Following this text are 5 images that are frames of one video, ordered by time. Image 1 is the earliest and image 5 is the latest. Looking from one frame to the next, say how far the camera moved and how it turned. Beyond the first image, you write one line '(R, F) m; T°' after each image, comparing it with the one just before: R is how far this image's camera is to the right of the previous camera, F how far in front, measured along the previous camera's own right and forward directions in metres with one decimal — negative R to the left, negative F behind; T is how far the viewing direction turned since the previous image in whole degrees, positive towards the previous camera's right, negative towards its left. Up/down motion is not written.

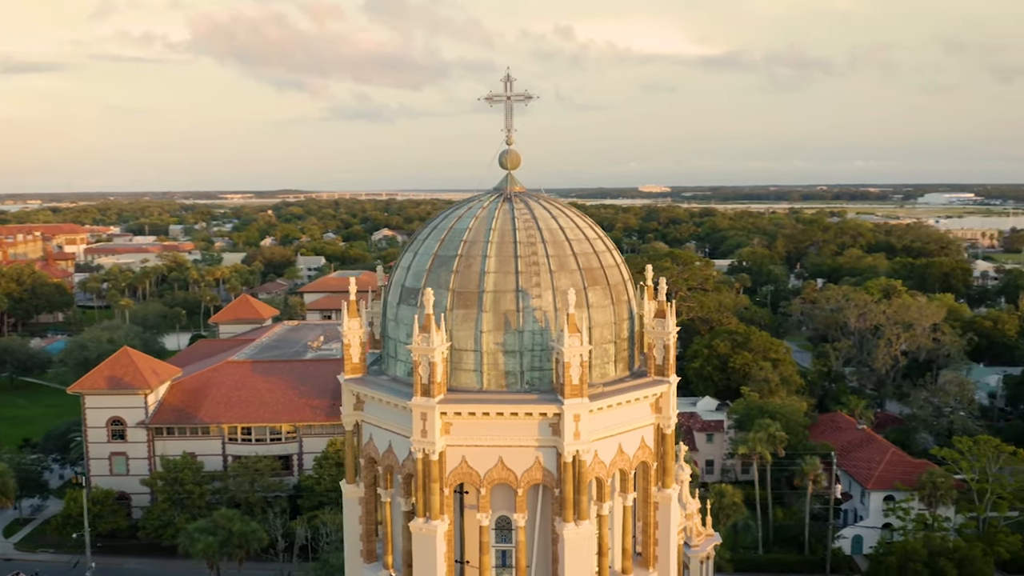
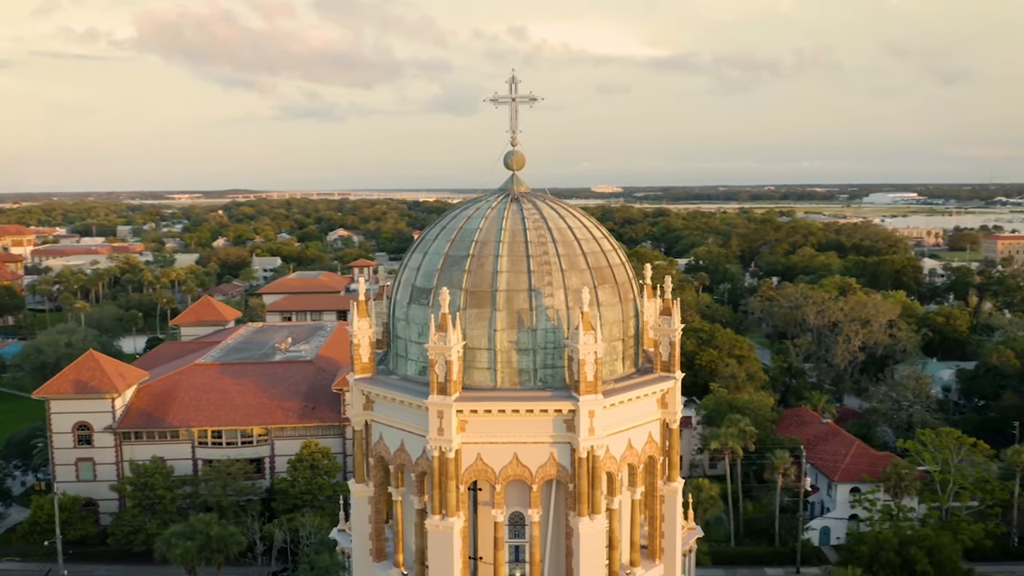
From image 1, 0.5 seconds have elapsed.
(-1.1, -0.2) m; +3°
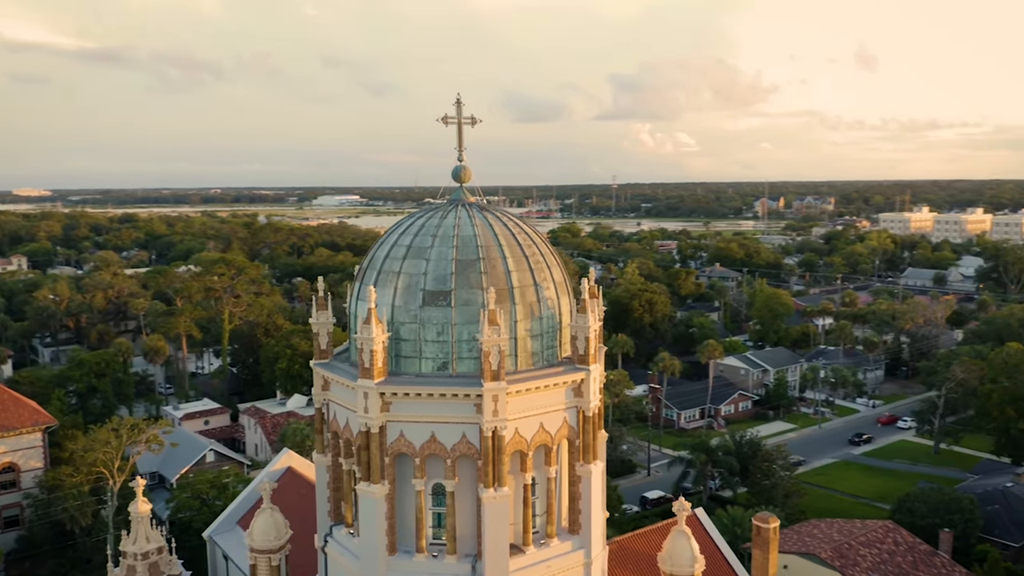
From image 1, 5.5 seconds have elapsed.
(-10.9, +1.1) m; +36°
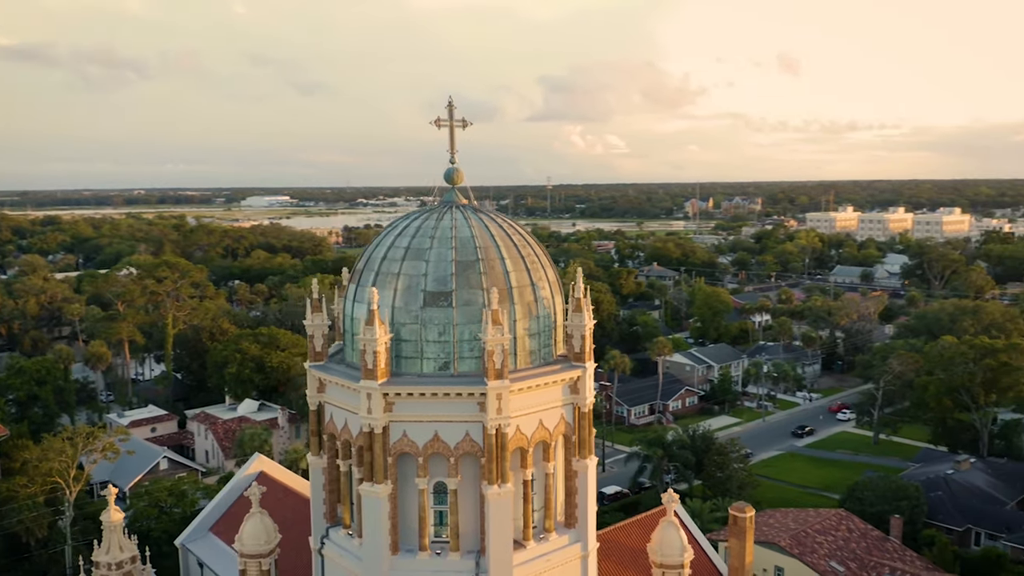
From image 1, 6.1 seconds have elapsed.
(-1.4, -0.3) m; +5°
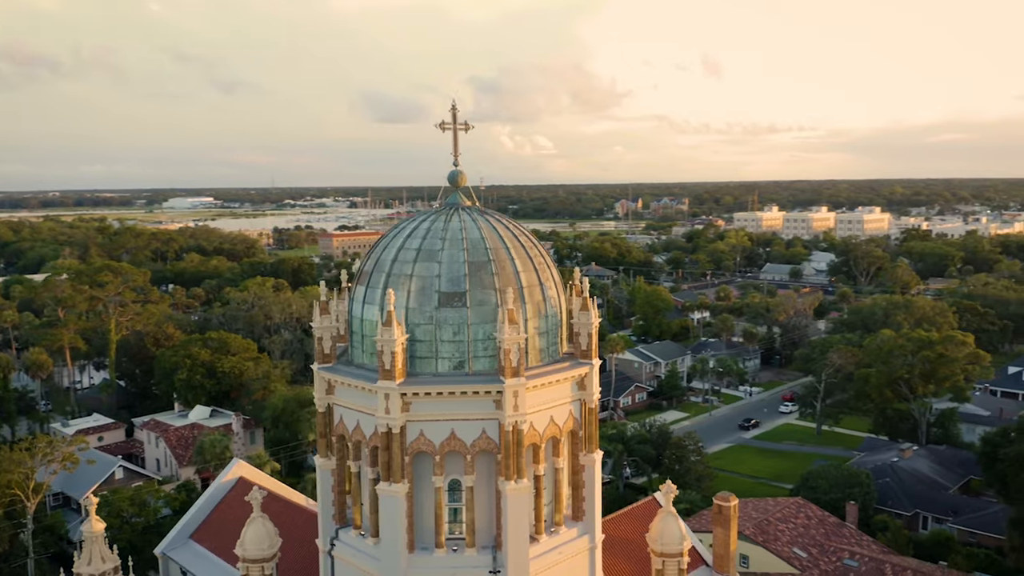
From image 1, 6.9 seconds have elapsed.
(-1.8, -0.3) m; +5°
